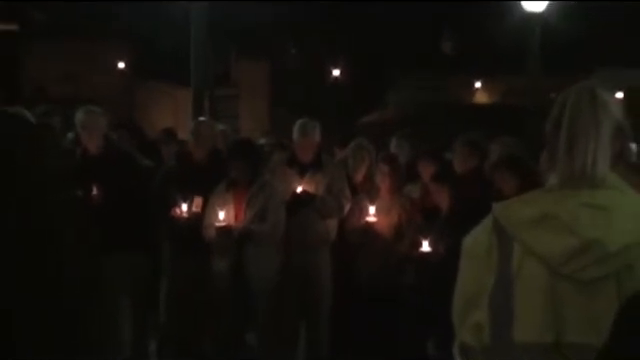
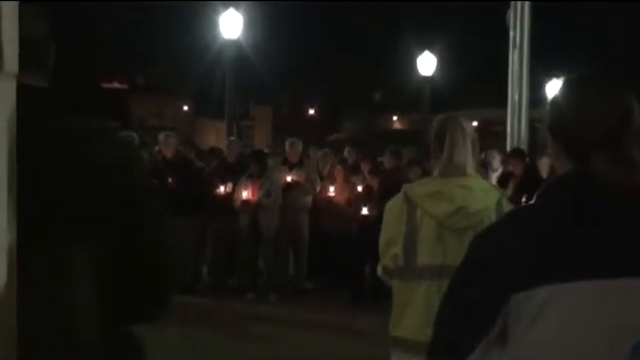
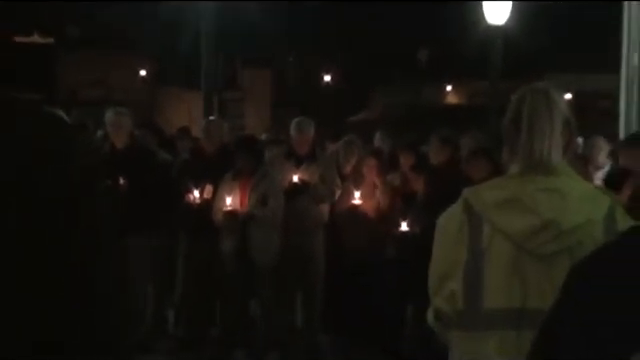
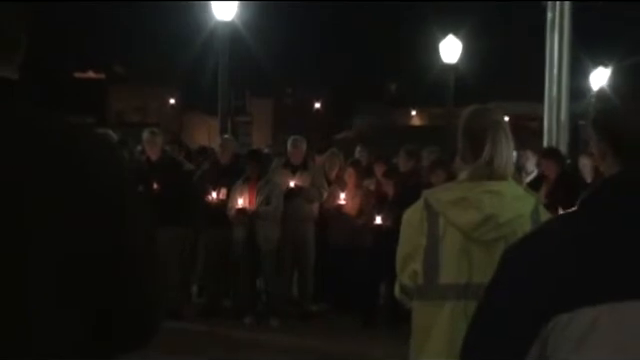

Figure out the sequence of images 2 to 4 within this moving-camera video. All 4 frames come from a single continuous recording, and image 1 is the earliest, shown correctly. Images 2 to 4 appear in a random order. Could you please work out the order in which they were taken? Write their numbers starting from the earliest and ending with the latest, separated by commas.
3, 4, 2
